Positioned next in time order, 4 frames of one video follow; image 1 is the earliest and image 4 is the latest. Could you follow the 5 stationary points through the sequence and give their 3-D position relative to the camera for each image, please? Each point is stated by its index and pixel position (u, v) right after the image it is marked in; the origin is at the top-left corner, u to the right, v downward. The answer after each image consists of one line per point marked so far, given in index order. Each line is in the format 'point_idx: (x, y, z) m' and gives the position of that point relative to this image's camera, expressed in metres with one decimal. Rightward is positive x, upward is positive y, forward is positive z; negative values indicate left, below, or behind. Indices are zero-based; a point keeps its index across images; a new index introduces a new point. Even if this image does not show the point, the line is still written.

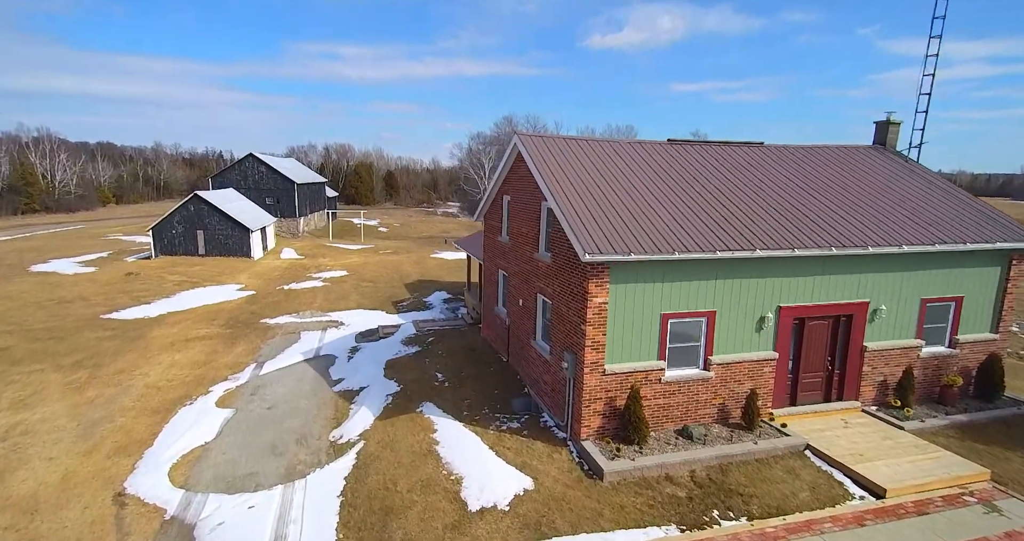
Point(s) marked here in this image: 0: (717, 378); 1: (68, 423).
0: (+3.5, -1.8, +8.9) m
1: (-9.0, -3.1, +10.6) m
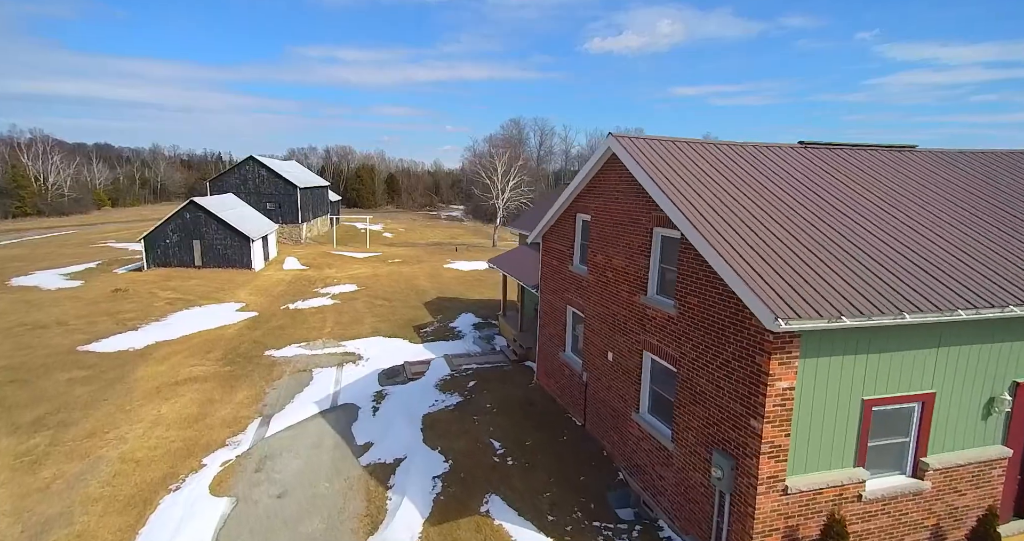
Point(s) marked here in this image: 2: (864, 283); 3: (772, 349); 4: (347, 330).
0: (+4.9, -2.6, +6.1) m
1: (-7.5, -3.8, +7.9) m
2: (+3.8, -0.2, +5.7) m
3: (+2.7, -0.8, +5.3) m
4: (-6.3, -2.3, +20.0) m
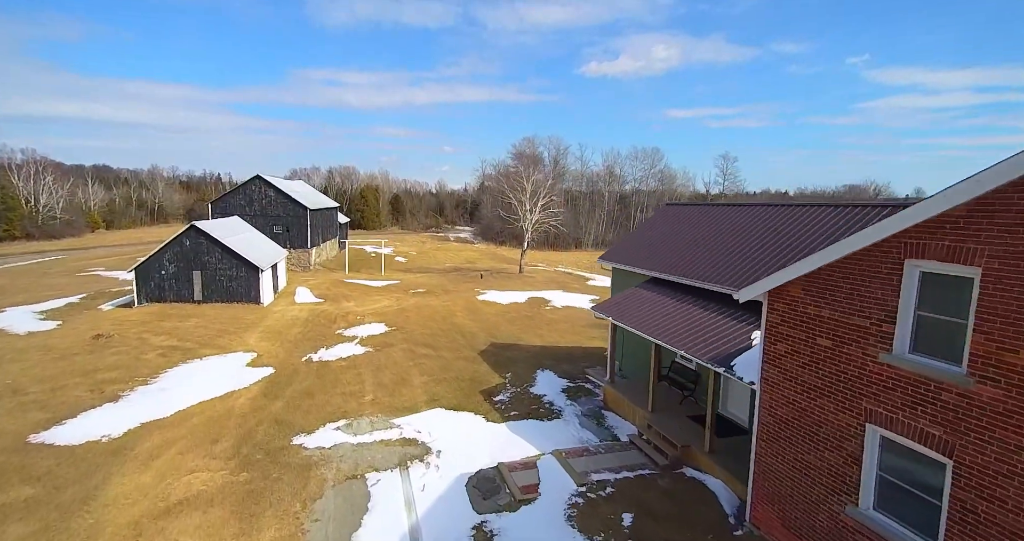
0: (+7.8, -3.4, +1.4) m
1: (-4.6, -4.8, +3.0) m
2: (+6.8, -1.0, +1.1) m
3: (+5.6, -1.6, +0.7) m
4: (-3.4, -3.7, +15.2) m
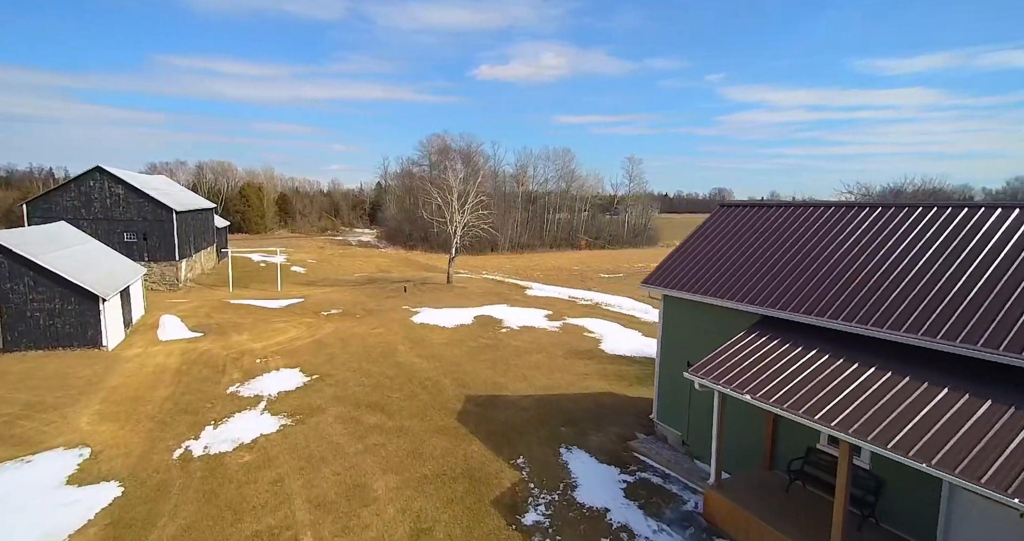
0: (+11.0, -3.9, -2.4) m
1: (-1.5, -5.6, -3.3) m
2: (+9.9, -1.5, -2.9) m
3: (+8.9, -2.2, -3.6) m
4: (-2.8, -4.5, +8.9) m
